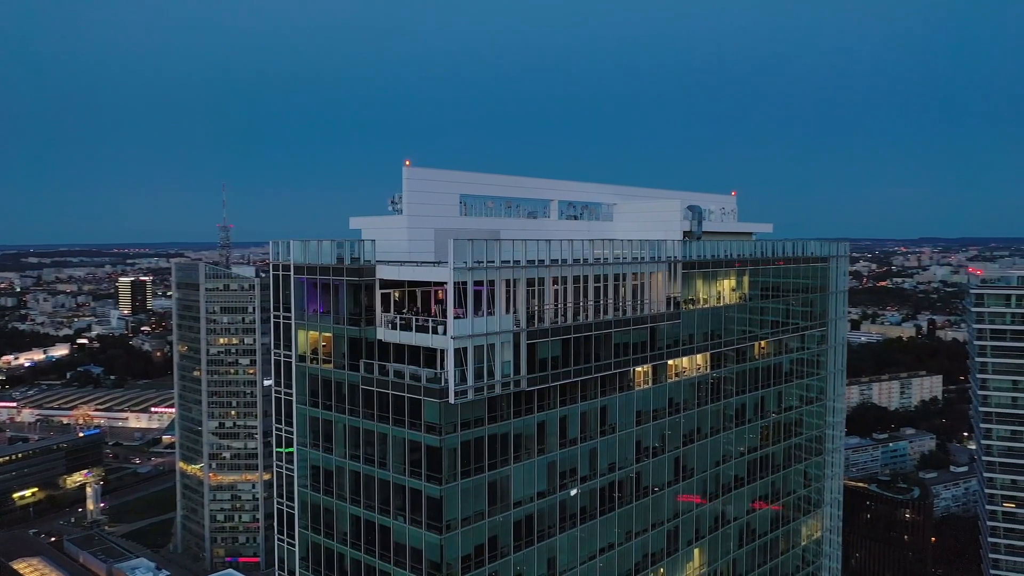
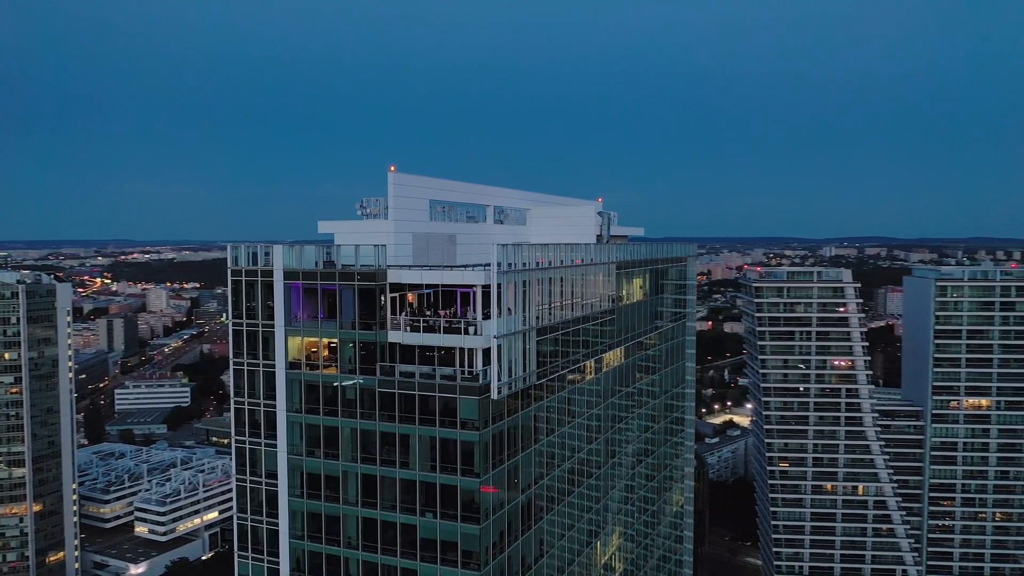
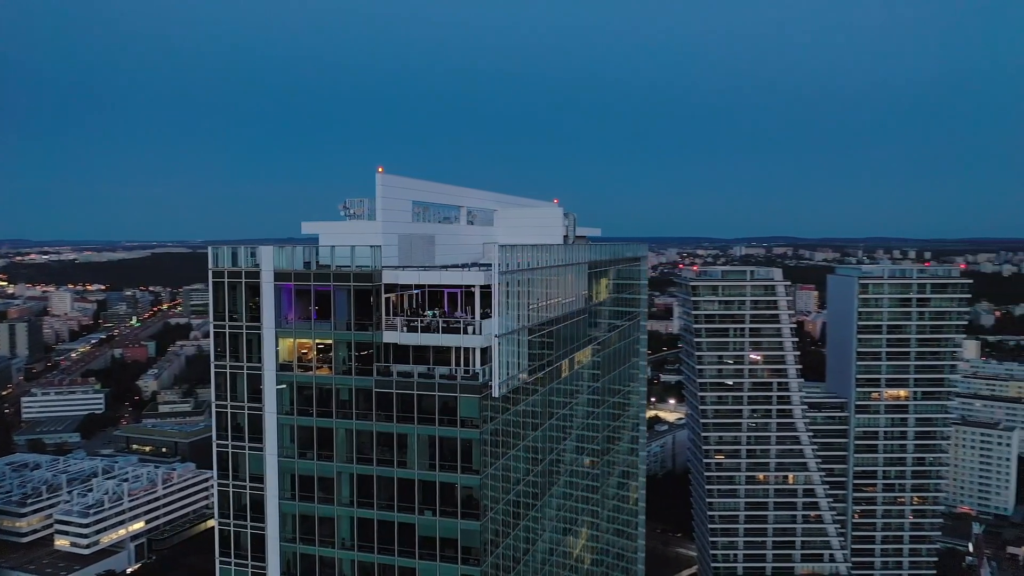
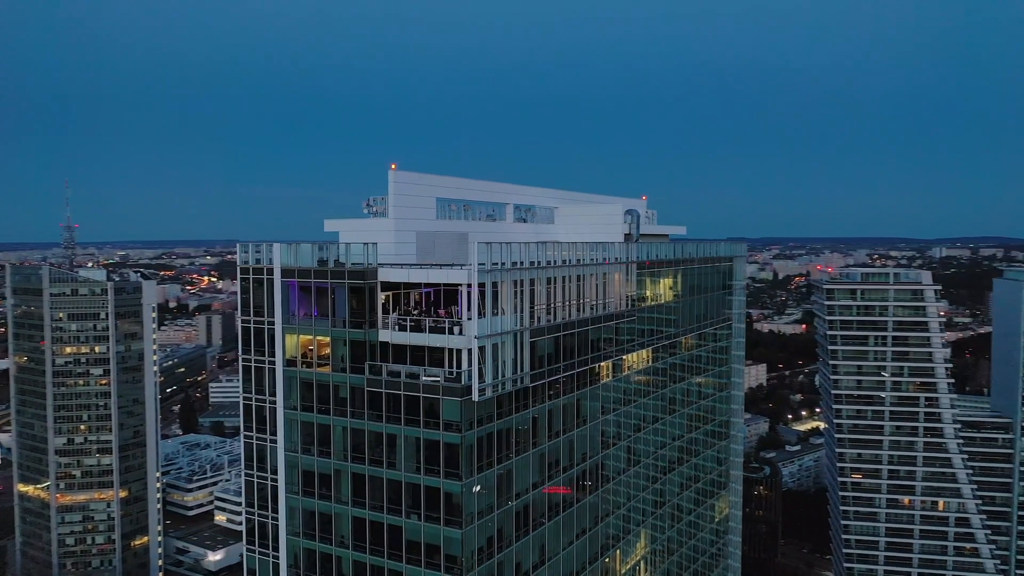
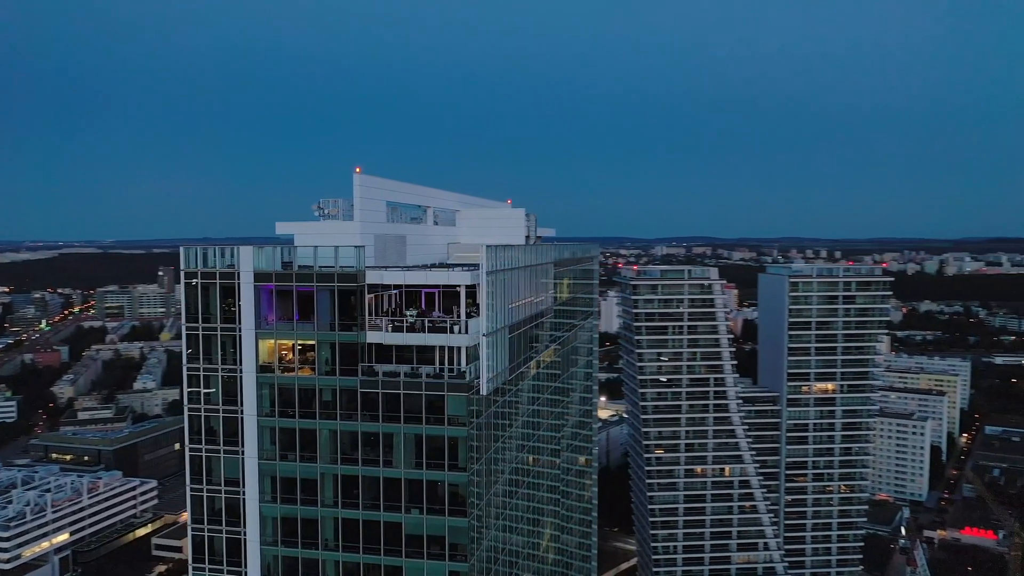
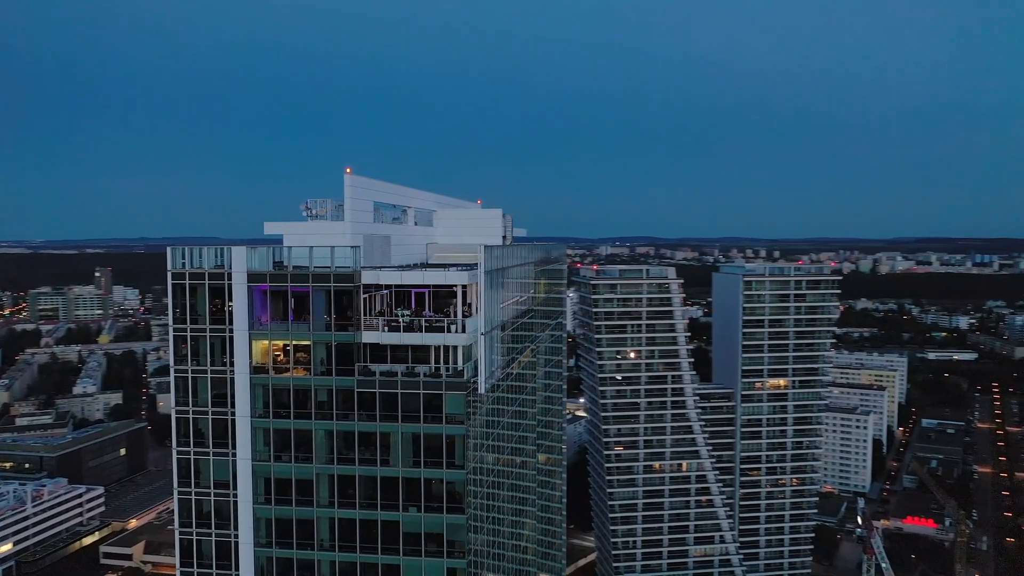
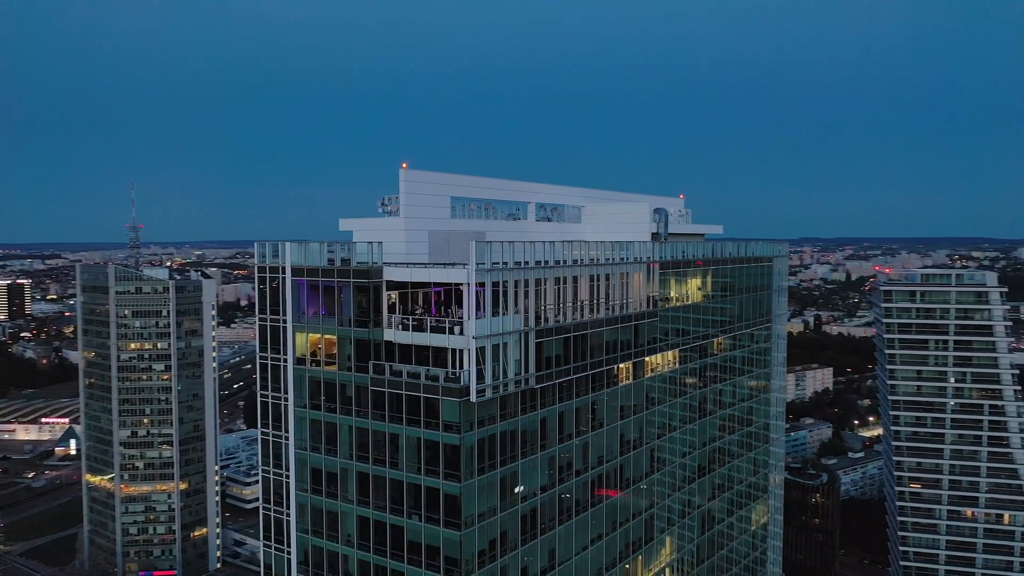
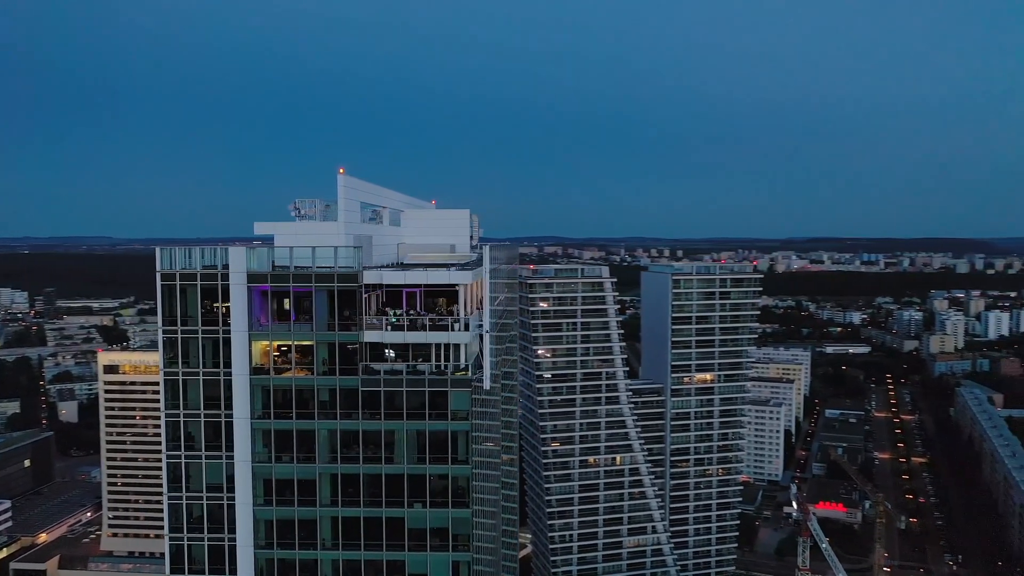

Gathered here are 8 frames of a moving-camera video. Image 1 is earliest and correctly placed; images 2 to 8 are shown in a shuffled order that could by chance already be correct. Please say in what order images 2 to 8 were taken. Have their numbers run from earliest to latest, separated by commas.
7, 4, 2, 3, 5, 6, 8
